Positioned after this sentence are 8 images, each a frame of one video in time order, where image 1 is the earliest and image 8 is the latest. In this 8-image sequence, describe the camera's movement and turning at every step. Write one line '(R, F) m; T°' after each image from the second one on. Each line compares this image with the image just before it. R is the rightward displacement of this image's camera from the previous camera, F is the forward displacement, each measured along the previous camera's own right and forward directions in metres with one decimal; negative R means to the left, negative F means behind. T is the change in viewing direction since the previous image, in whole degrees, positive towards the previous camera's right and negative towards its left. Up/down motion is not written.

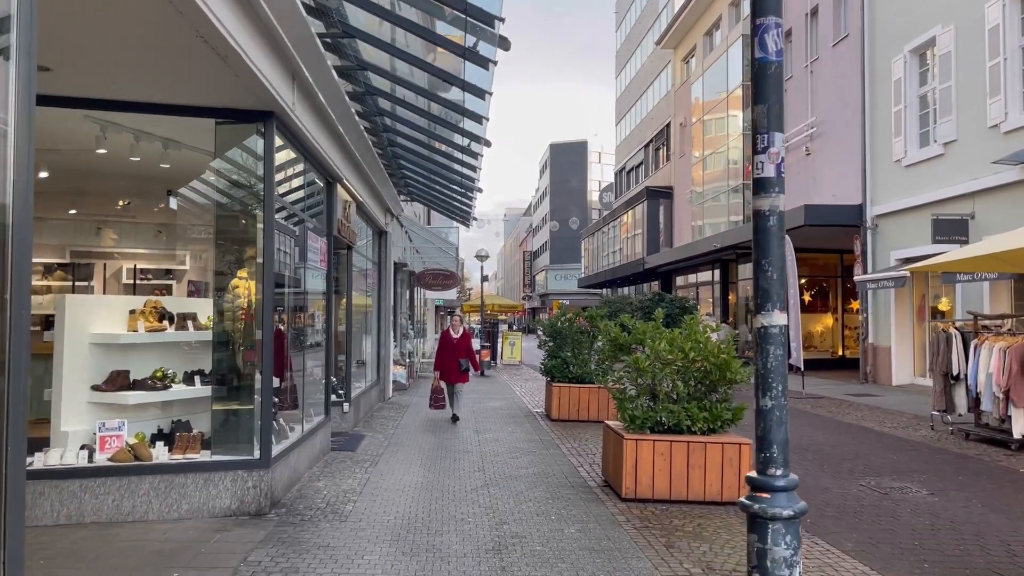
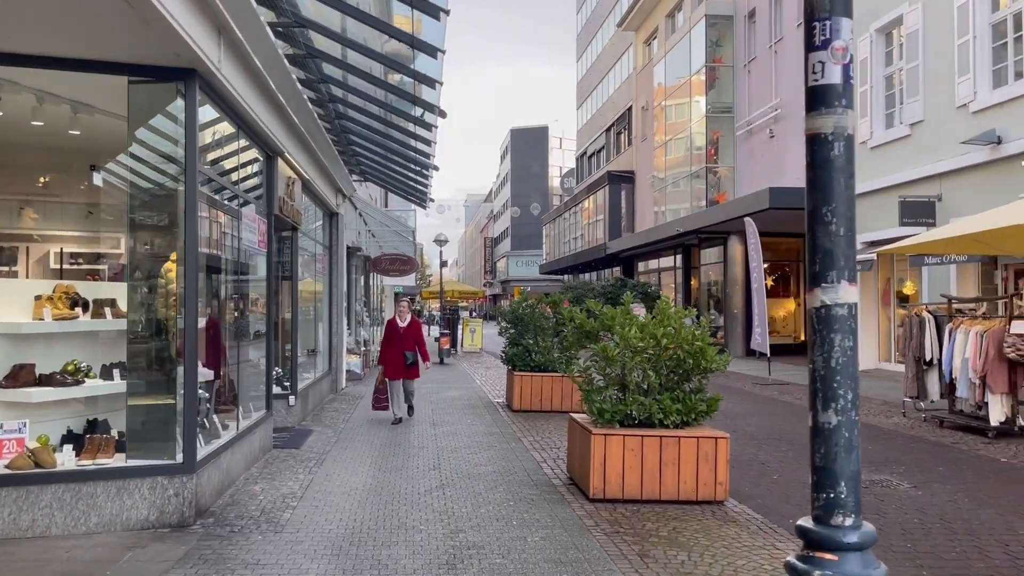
(0.0, +0.6) m; +3°
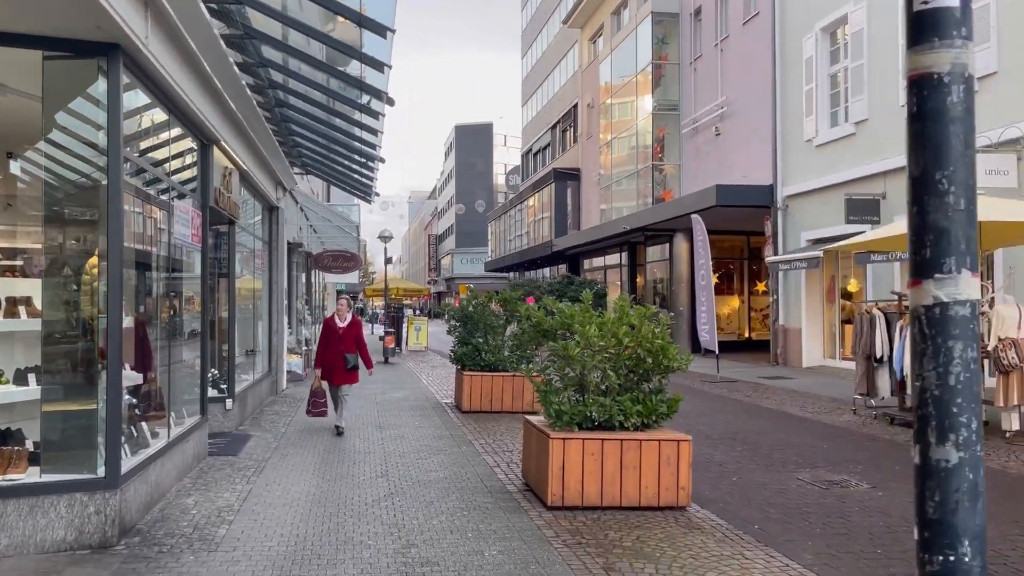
(-0.1, +0.3) m; +4°
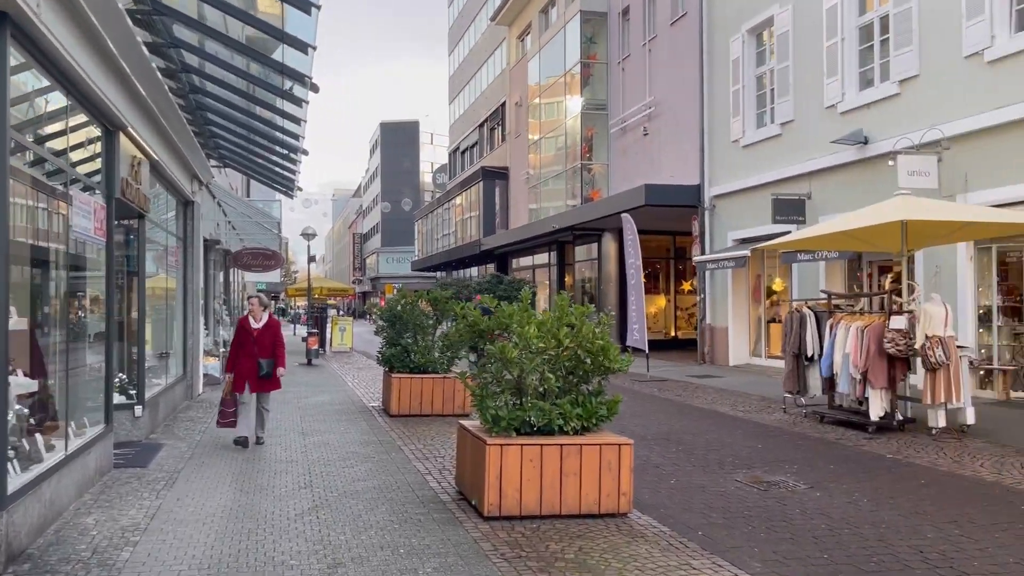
(-0.1, +0.3) m; +5°
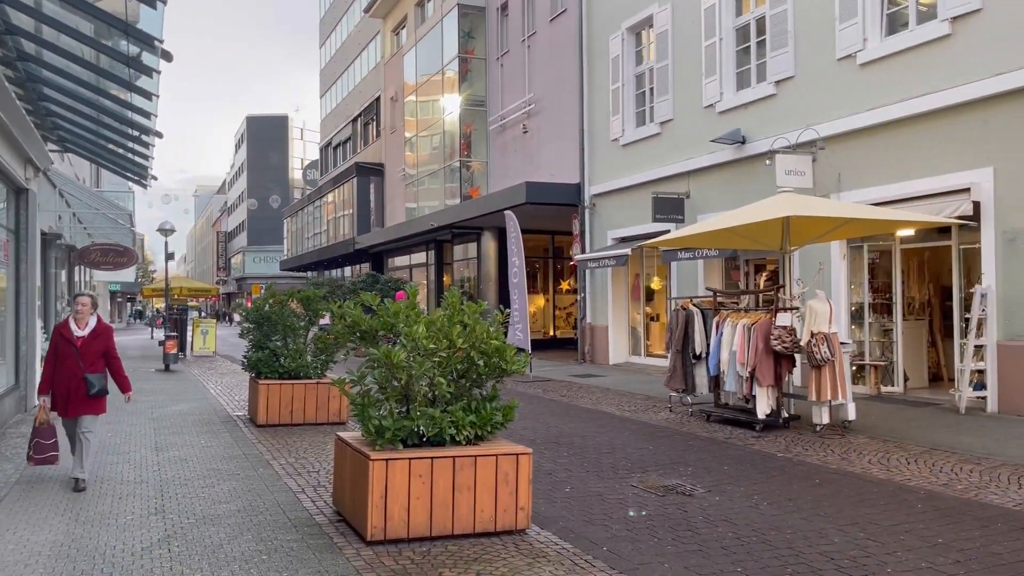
(-0.1, +0.6) m; +9°
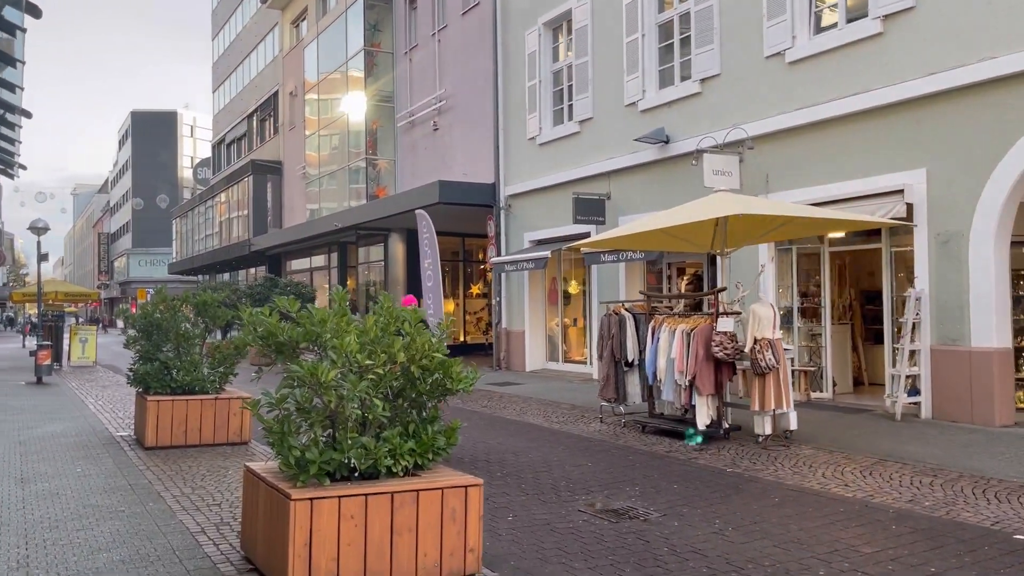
(-0.3, +0.8) m; +7°
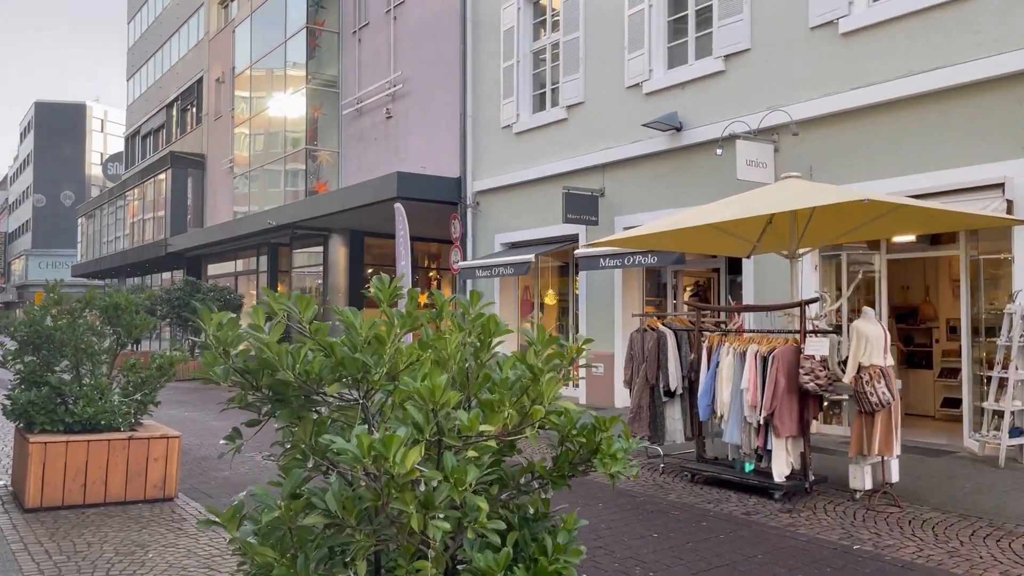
(-0.8, +2.2) m; +5°
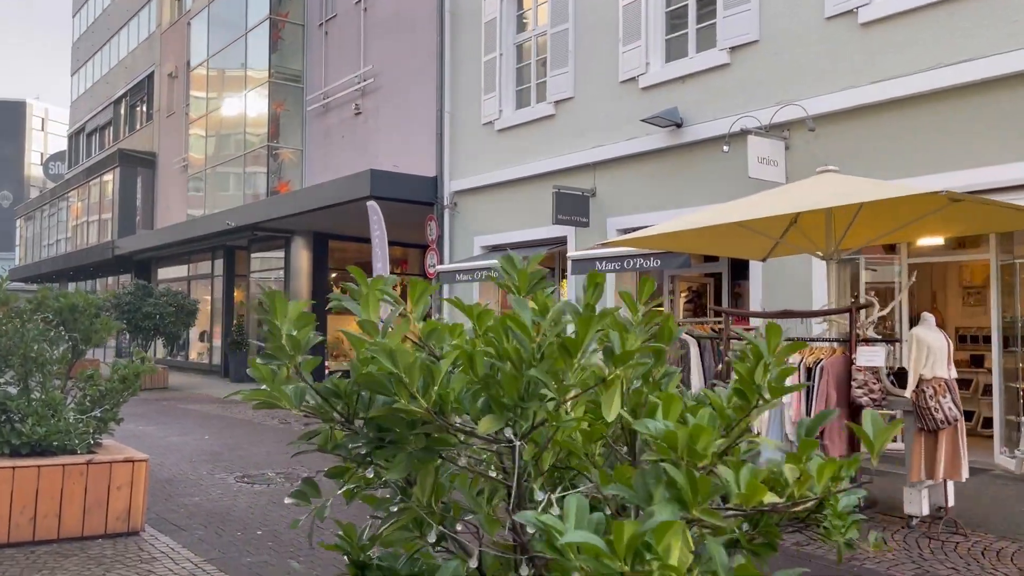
(-0.5, +0.8) m; +3°
